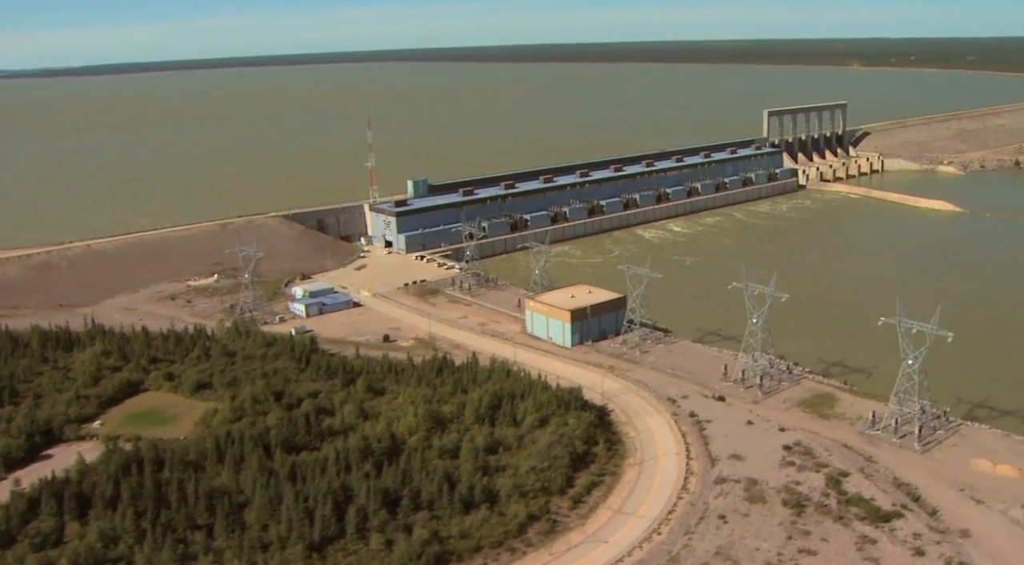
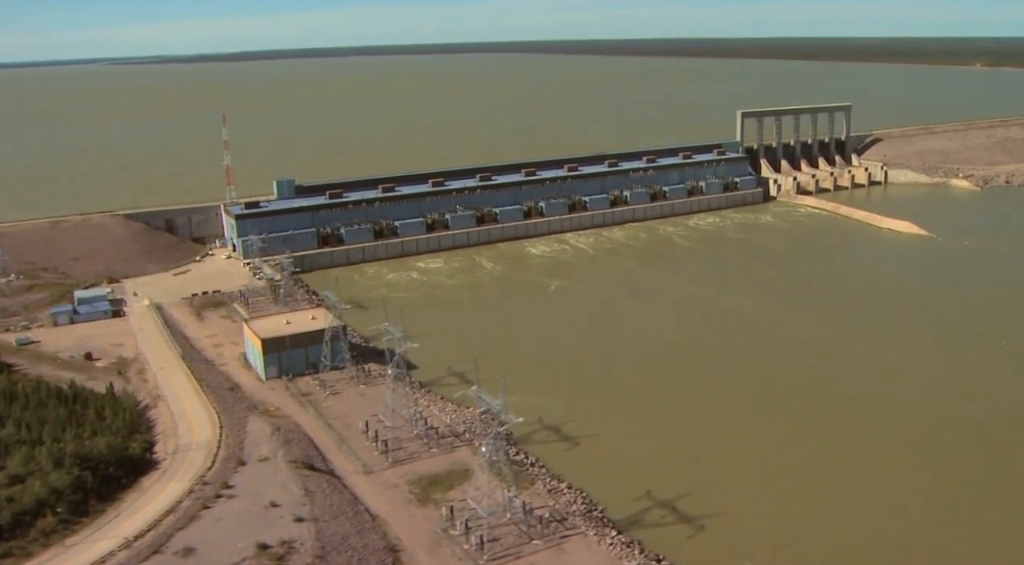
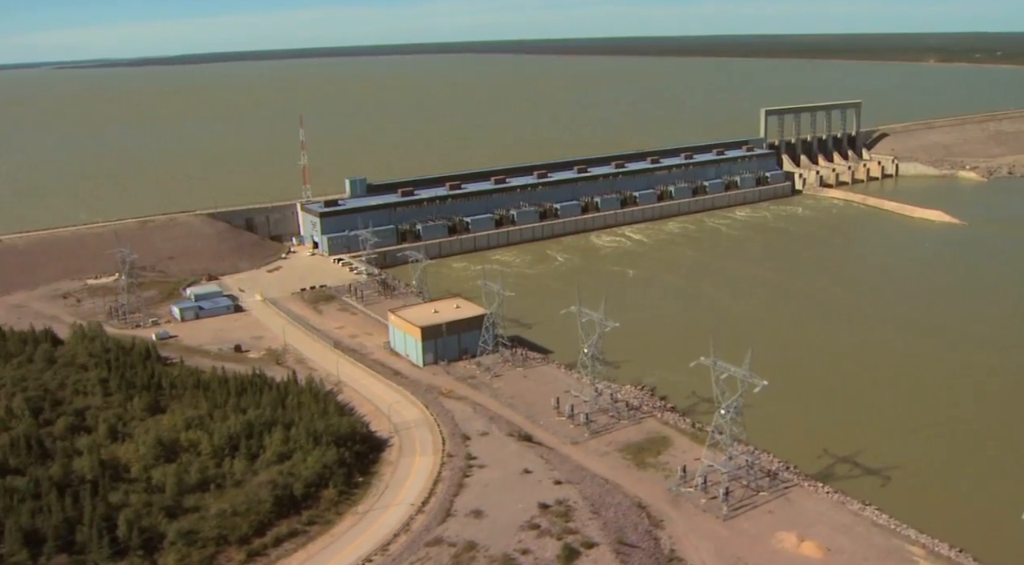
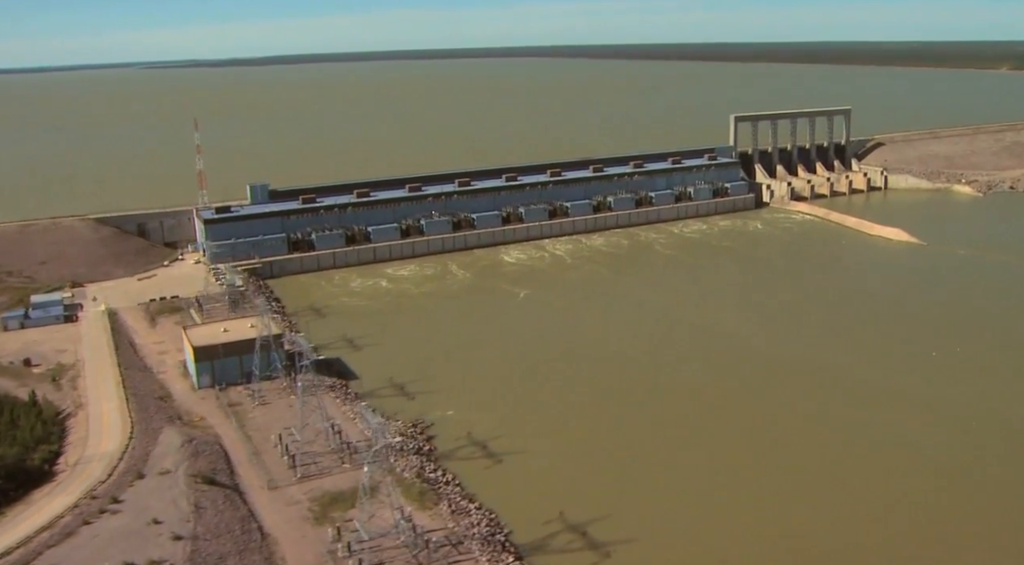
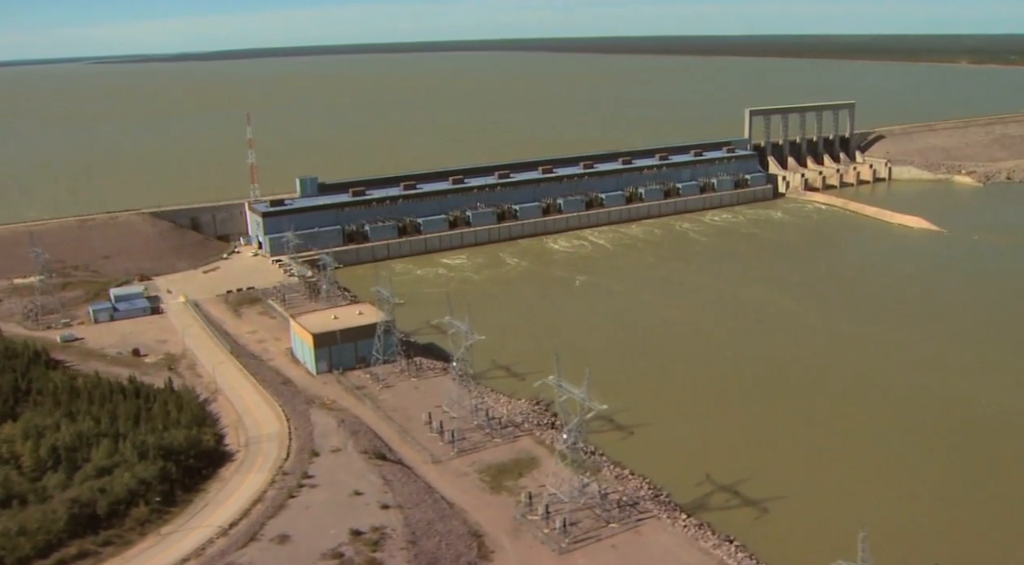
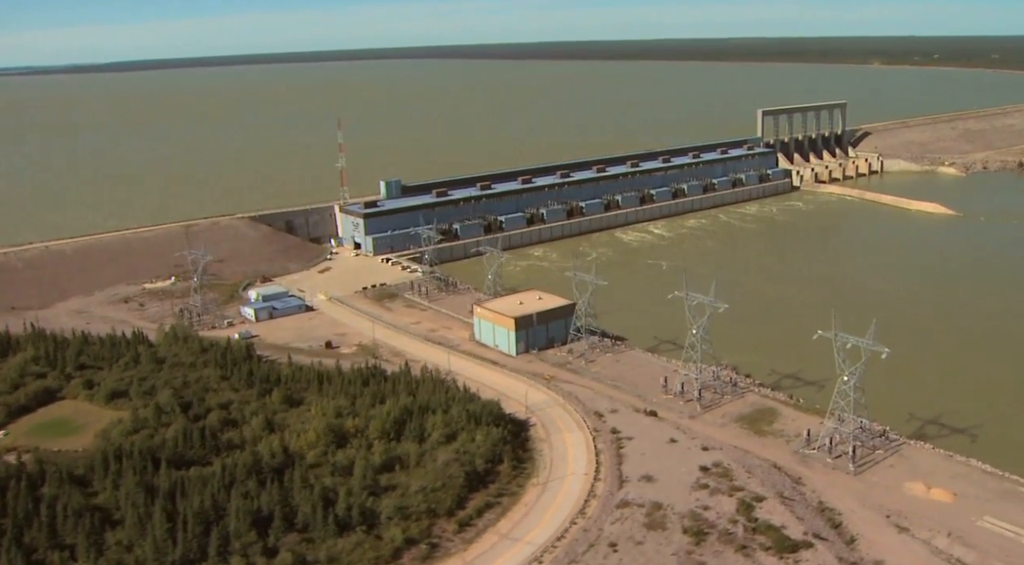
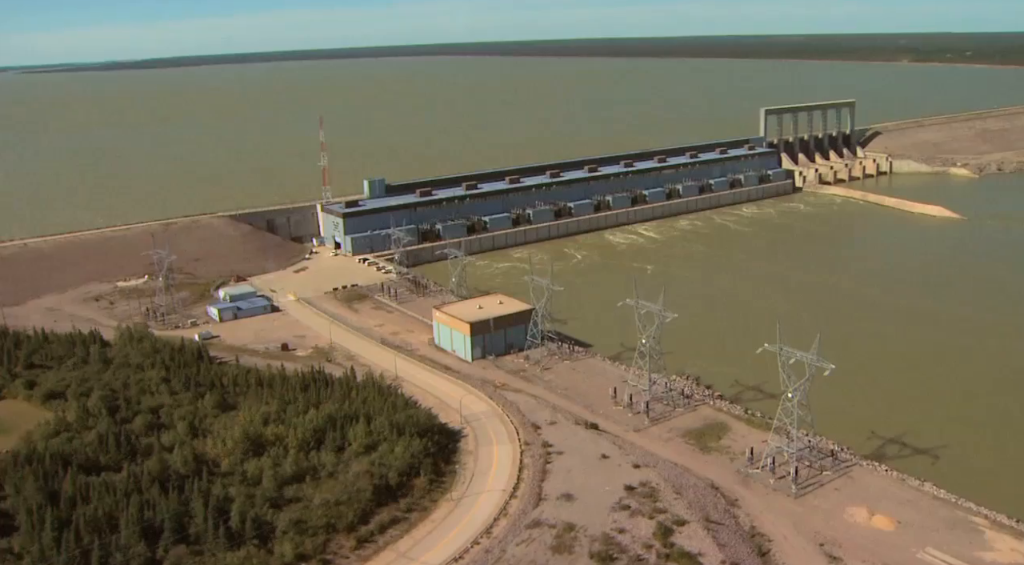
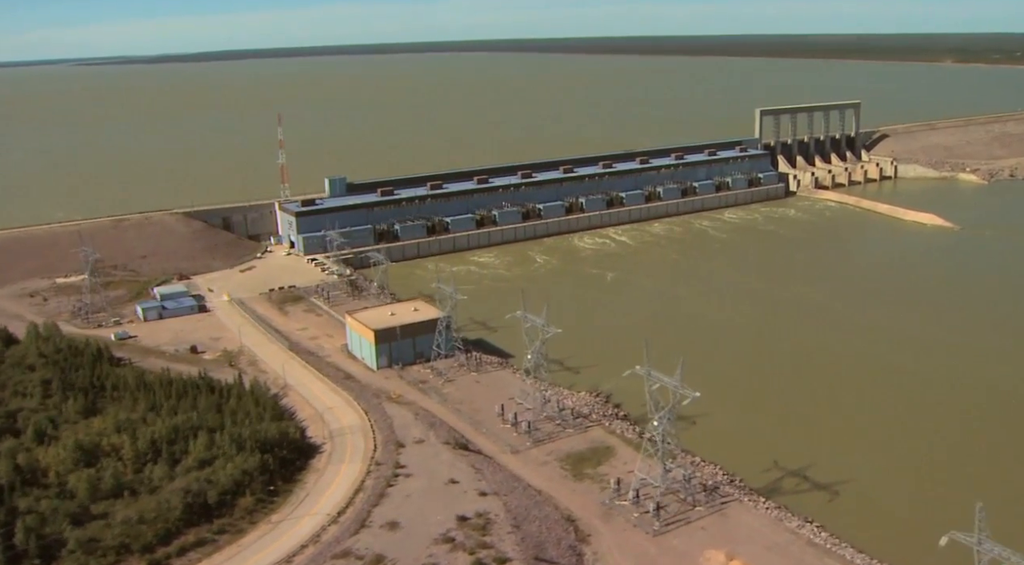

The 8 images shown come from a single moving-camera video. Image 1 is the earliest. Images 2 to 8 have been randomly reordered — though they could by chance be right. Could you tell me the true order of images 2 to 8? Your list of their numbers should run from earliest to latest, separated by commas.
6, 7, 3, 8, 5, 2, 4
